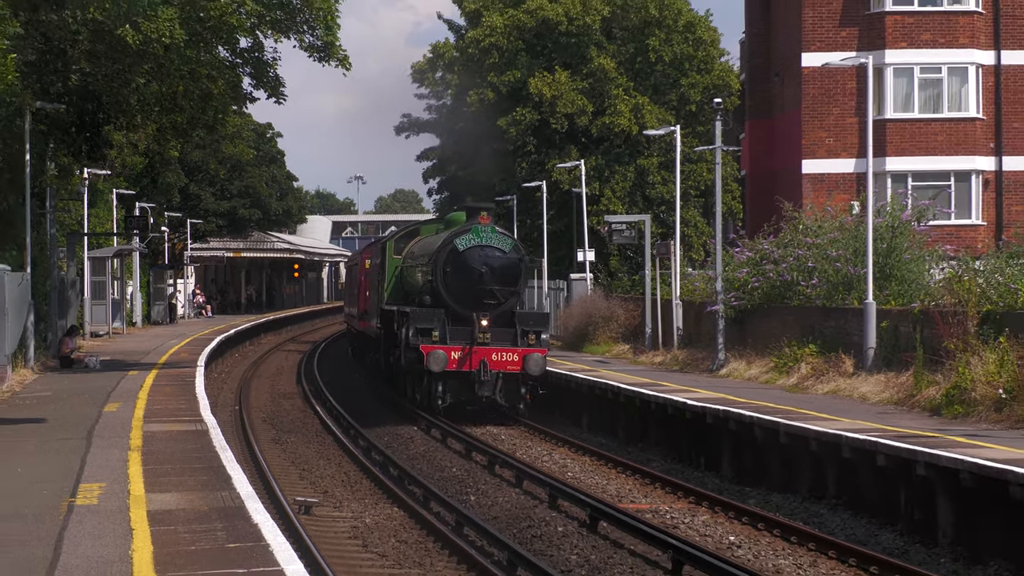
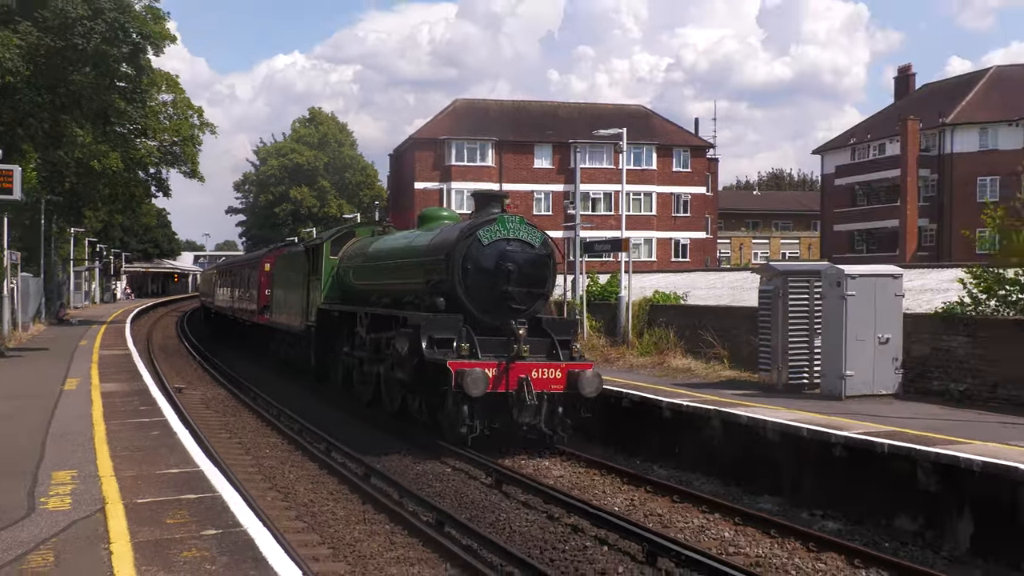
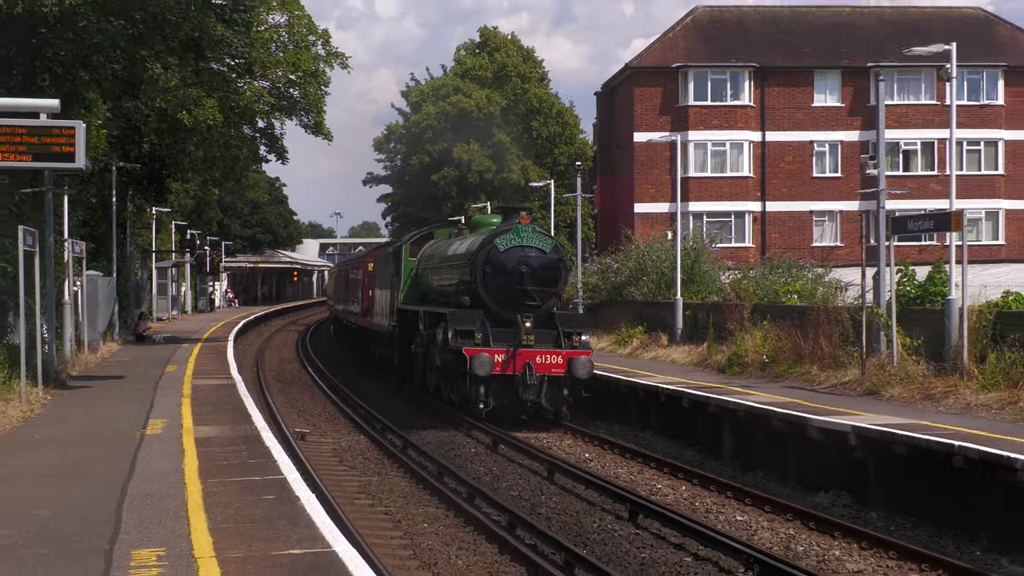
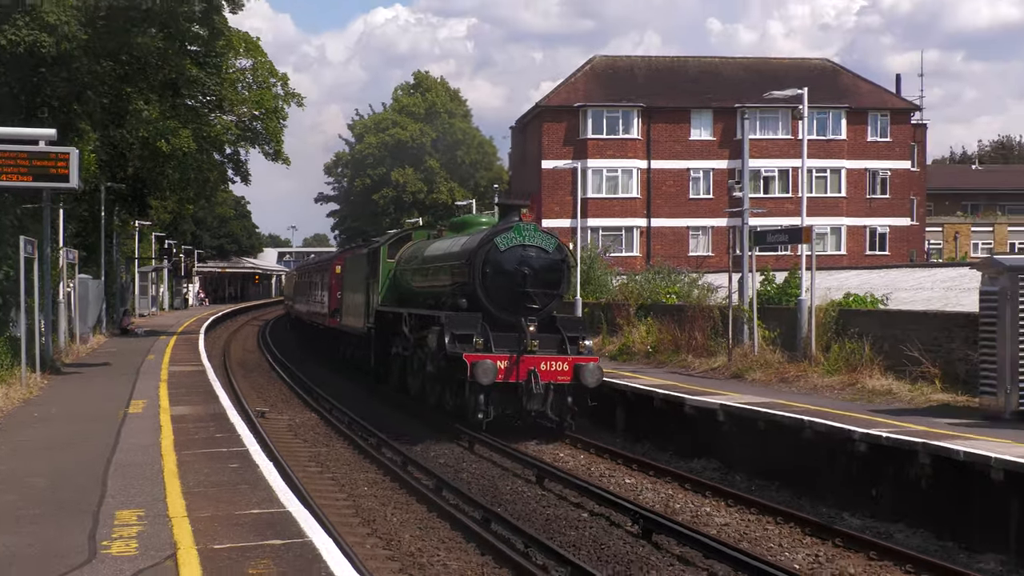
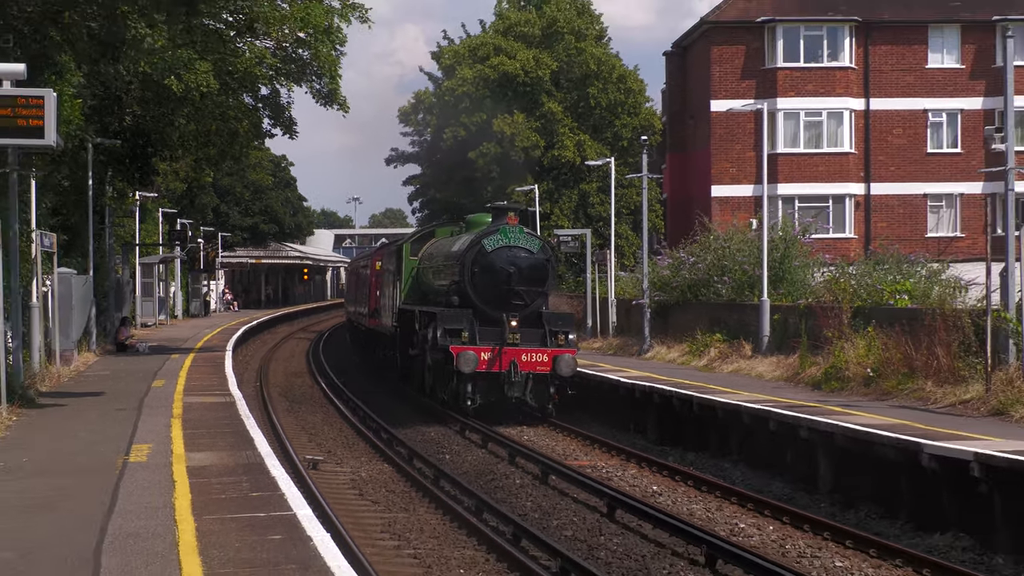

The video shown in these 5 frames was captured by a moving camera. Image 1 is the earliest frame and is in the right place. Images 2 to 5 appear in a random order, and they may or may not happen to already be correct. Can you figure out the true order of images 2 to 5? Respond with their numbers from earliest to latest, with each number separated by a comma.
5, 3, 4, 2
